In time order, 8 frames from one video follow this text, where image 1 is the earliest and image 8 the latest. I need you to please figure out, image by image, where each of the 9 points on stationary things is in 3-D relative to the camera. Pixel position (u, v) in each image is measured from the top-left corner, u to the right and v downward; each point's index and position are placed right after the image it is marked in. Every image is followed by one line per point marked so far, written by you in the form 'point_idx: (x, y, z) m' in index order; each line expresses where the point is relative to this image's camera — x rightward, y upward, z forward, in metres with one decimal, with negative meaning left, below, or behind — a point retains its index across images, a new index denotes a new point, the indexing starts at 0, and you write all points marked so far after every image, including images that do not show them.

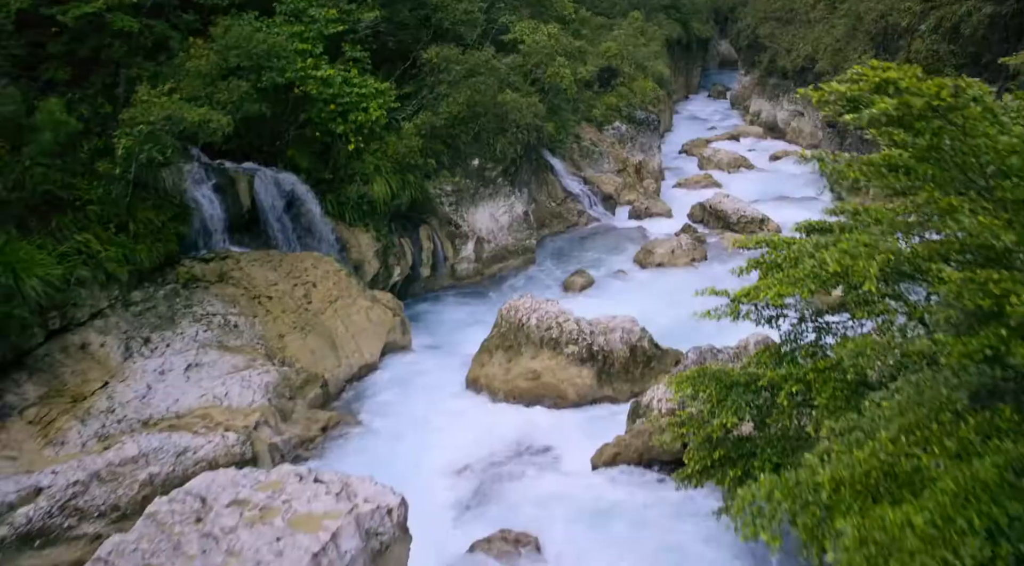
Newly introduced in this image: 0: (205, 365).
0: (-4.6, -1.2, +11.4) m
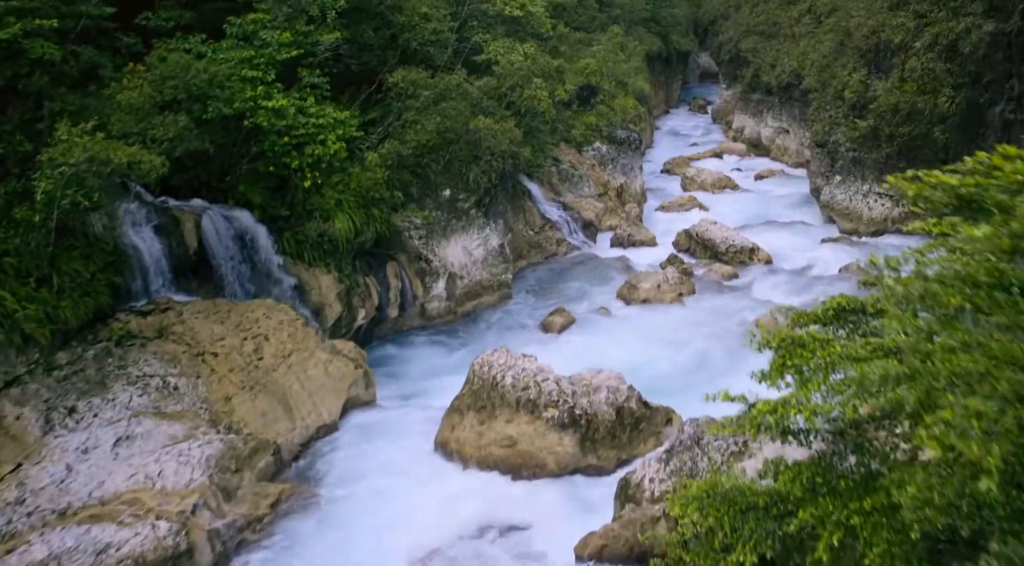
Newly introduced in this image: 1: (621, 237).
0: (-4.9, -2.0, +10.1) m
1: (+2.8, +1.2, +20.1) m
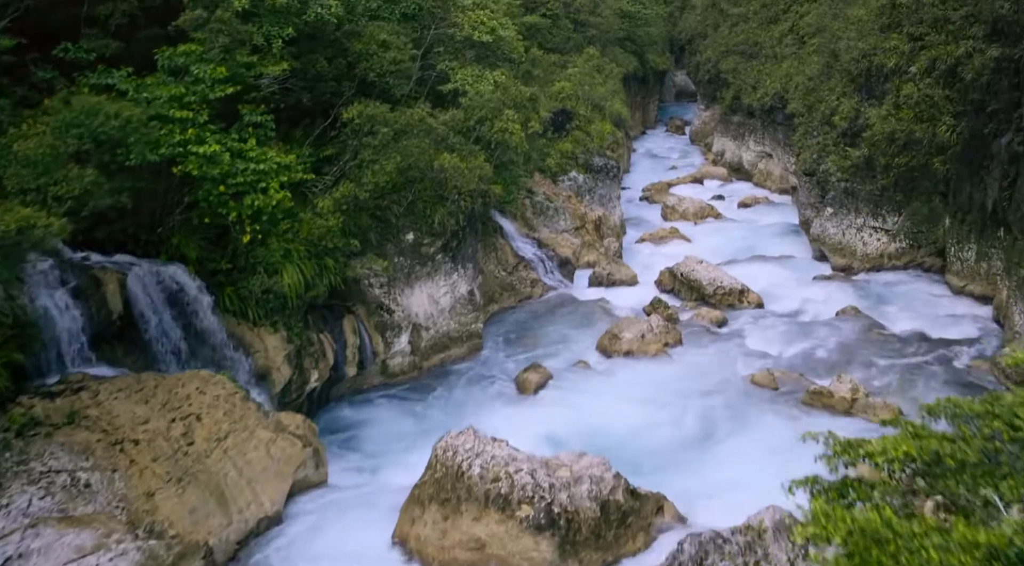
0: (-5.3, -3.0, +8.4) m
1: (+2.1, +0.2, +18.7) m
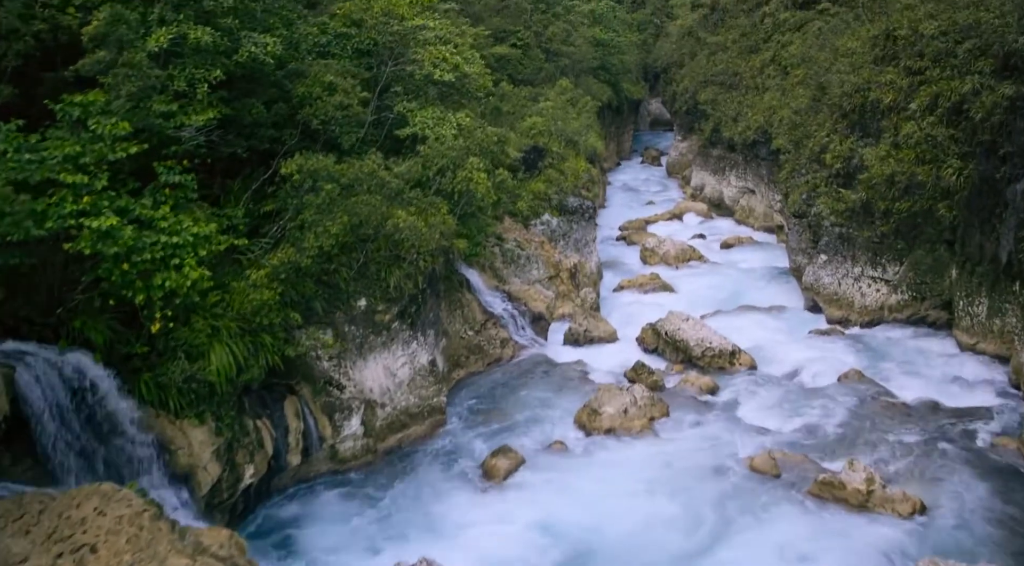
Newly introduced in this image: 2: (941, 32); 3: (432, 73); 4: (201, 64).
0: (-5.6, -4.1, +6.5) m
1: (+1.4, -1.1, +17.1) m
2: (+9.1, +5.3, +16.2) m
3: (-1.6, +4.1, +15.0) m
4: (-4.4, +3.1, +10.8) m
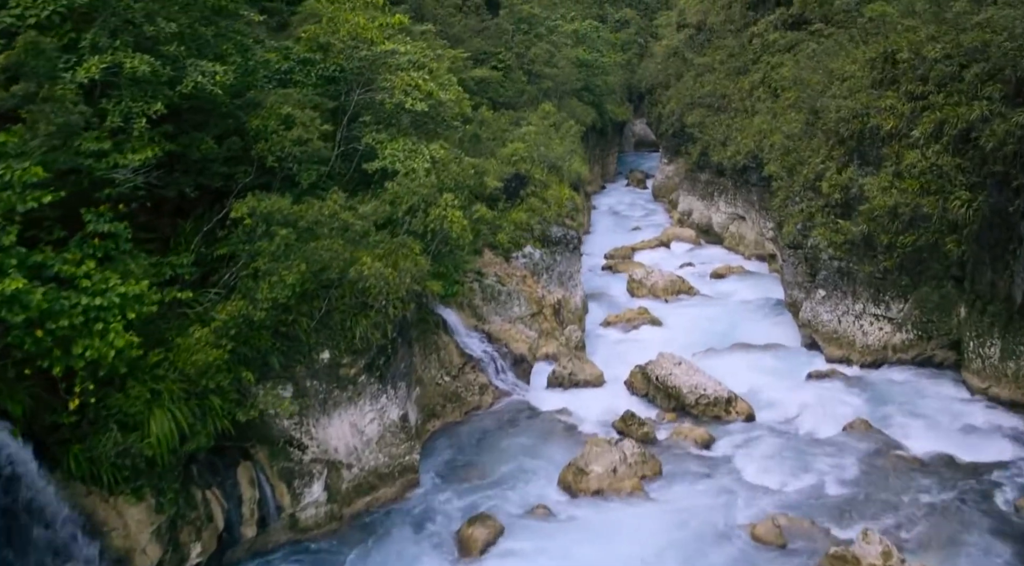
0: (-5.8, -4.7, +5.2) m
1: (+1.0, -1.9, +16.0) m
2: (+8.7, +4.6, +15.3) m
3: (-2.0, +3.3, +13.9) m
4: (-4.7, +2.4, +9.7) m
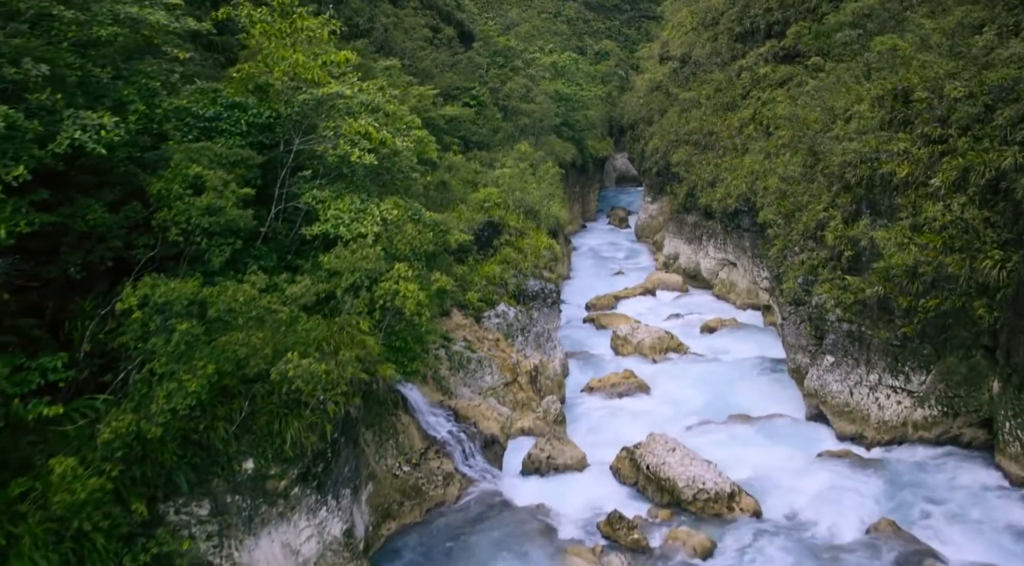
0: (-6.1, -5.7, +2.9) m
1: (+0.5, -3.2, +13.9) m
2: (+8.1, +3.4, +13.7) m
3: (-2.5, +2.1, +12.0) m
4: (-5.2, +1.2, +7.7) m
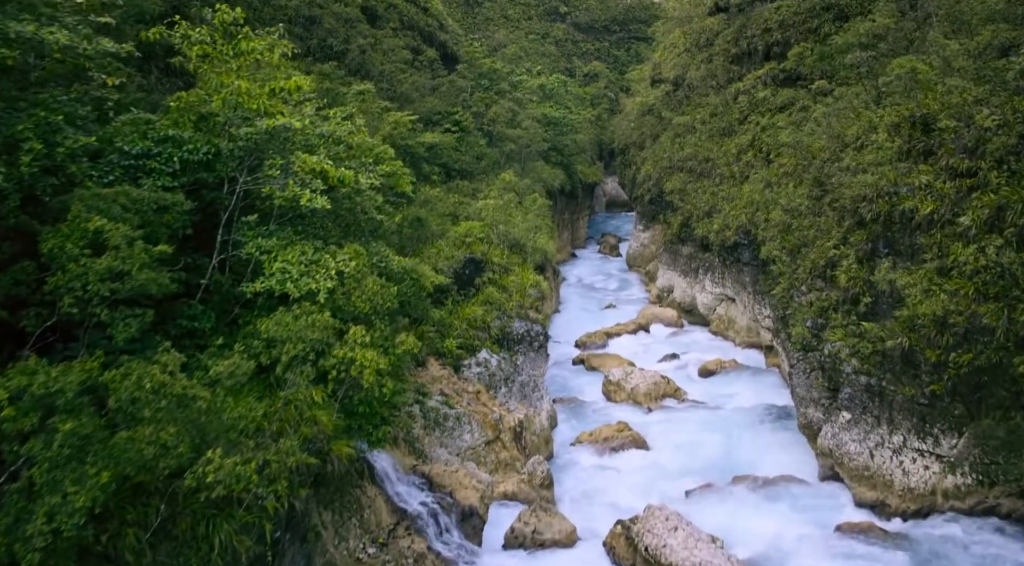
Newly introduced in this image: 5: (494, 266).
0: (-6.2, -6.3, +1.1) m
1: (+0.2, -4.0, +12.3) m
2: (+7.8, +2.6, +12.3) m
3: (-2.8, +1.2, +10.5) m
4: (-5.4, +0.5, +6.1) m
5: (-0.4, +0.4, +18.2) m
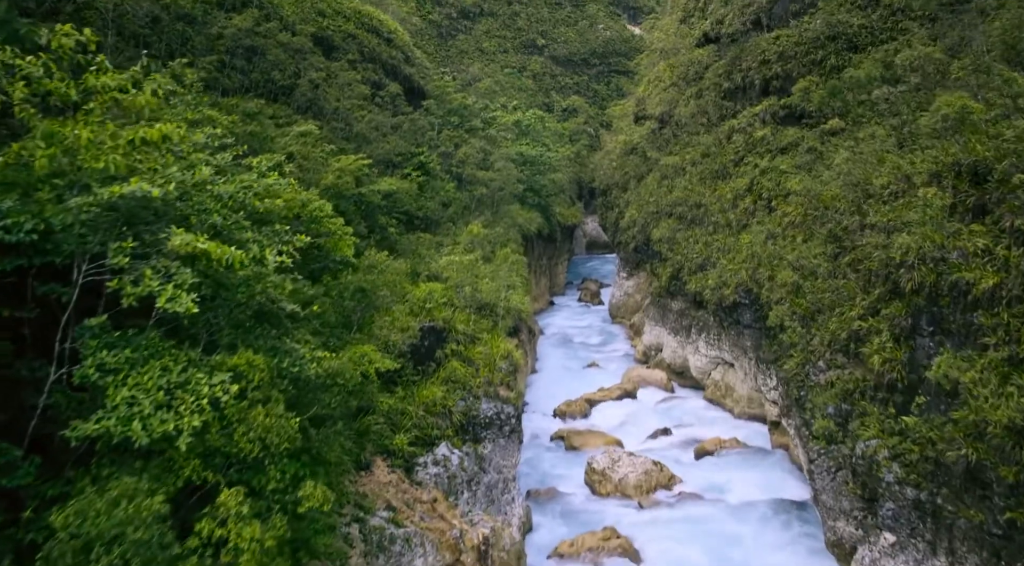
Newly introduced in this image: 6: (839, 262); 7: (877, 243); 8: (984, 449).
0: (-6.4, -7.2, -2.0) m
1: (-0.3, -5.3, +9.4) m
2: (+7.2, +1.4, +9.9) m
3: (-3.3, +0.1, +7.7) m
4: (-5.8, -0.5, +3.3) m
5: (-1.1, -1.1, +15.5) m
6: (+5.9, +0.4, +13.8) m
7: (+6.0, +0.7, +12.5) m
8: (+5.9, -2.1, +9.5) m
